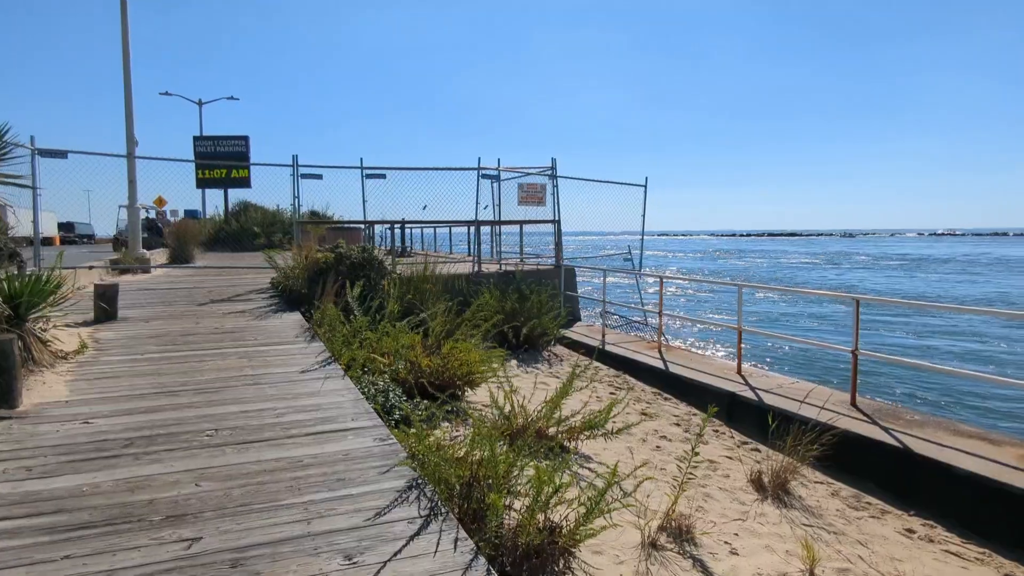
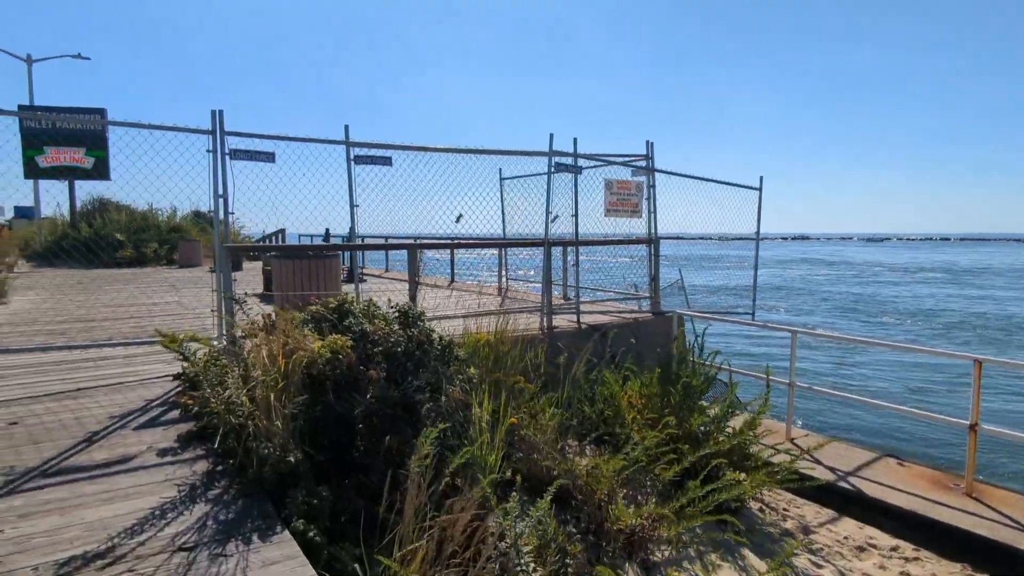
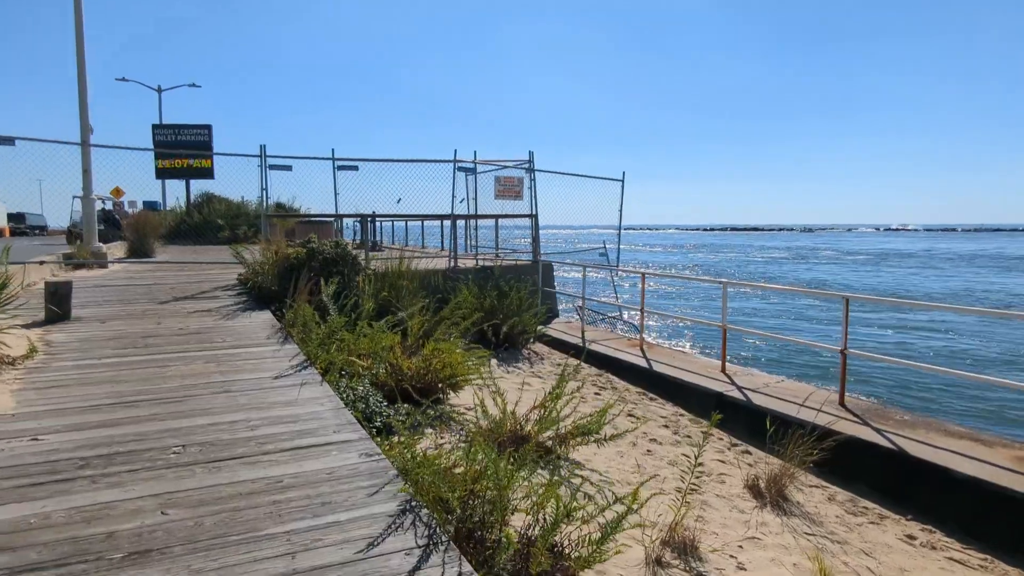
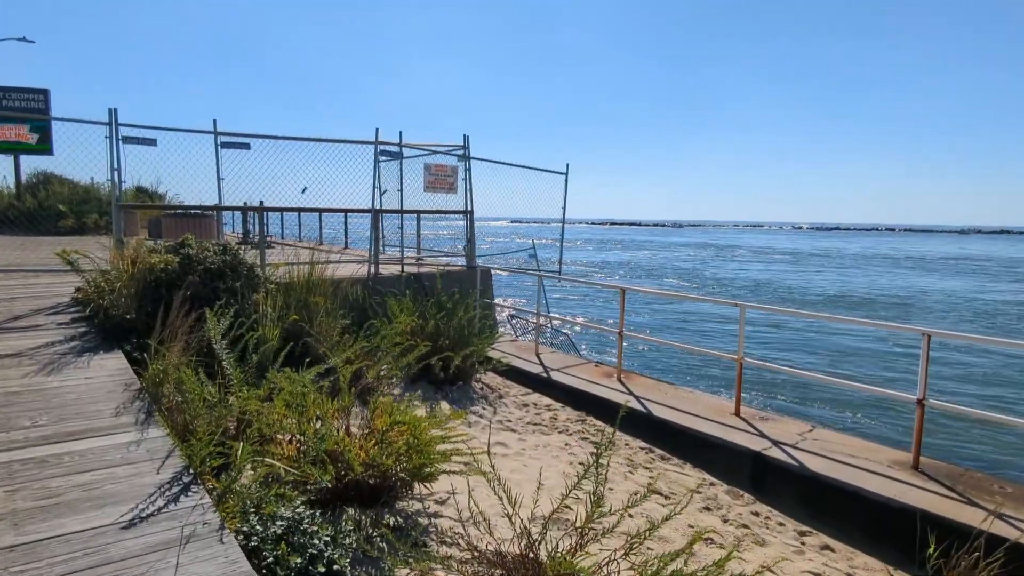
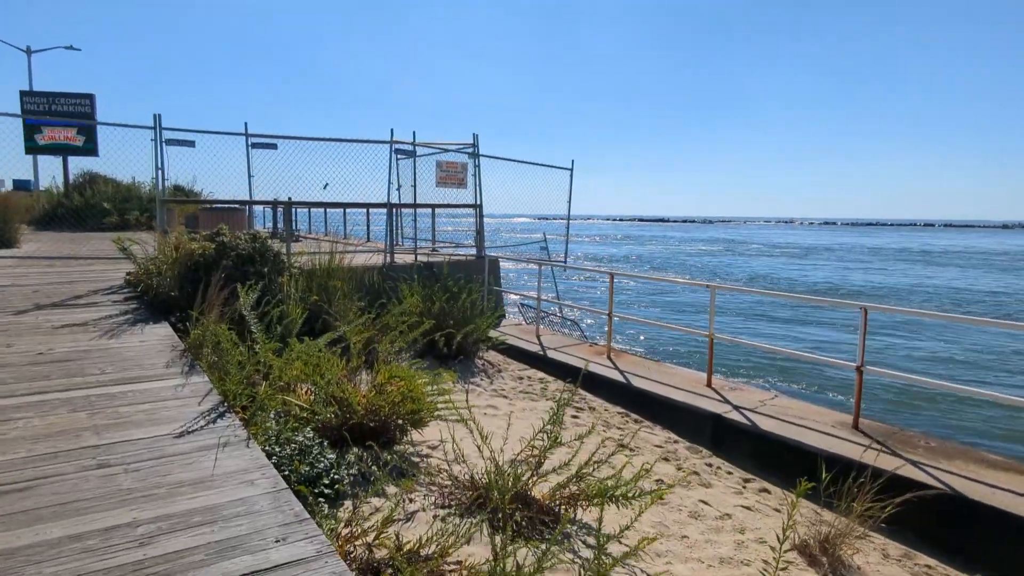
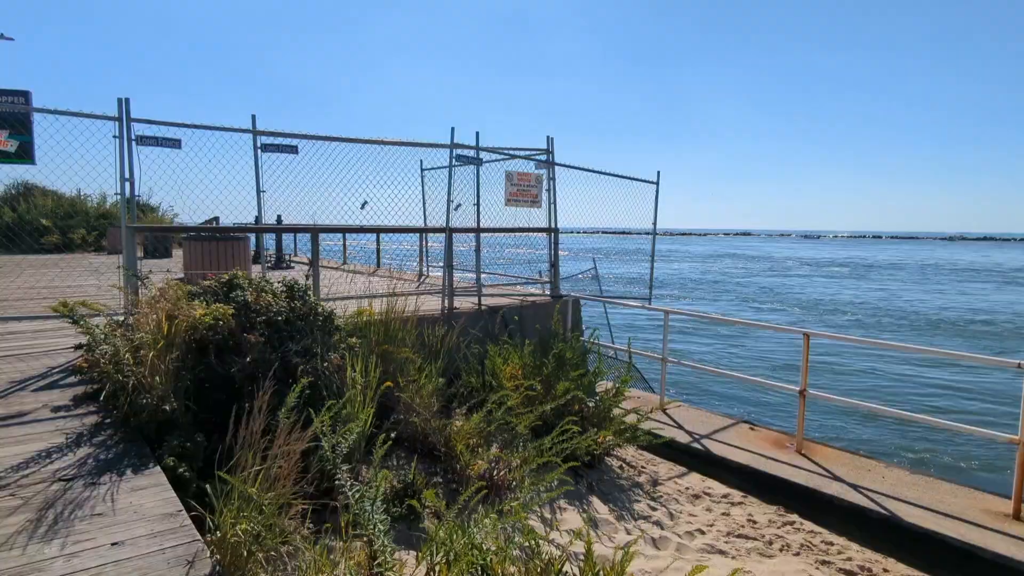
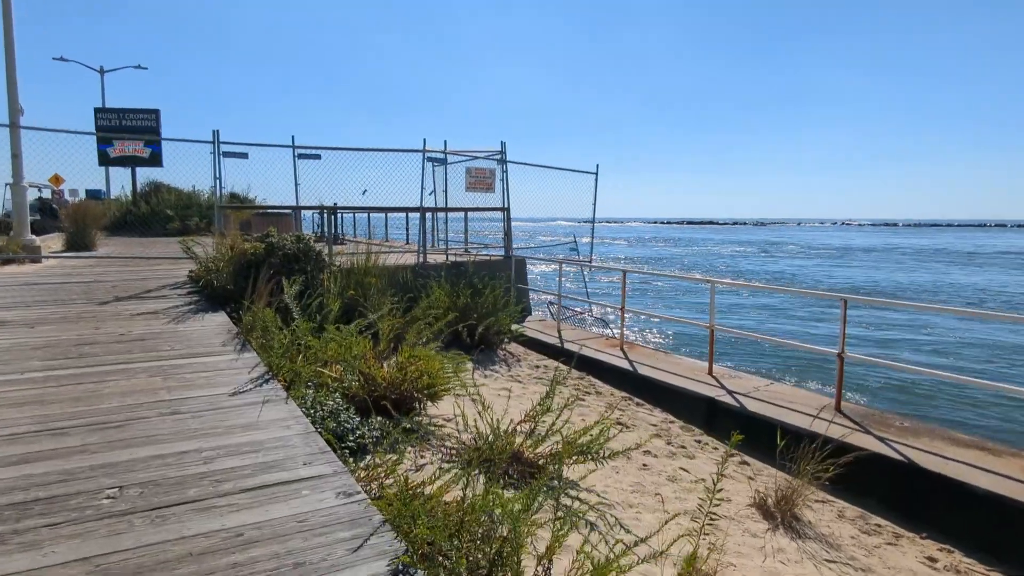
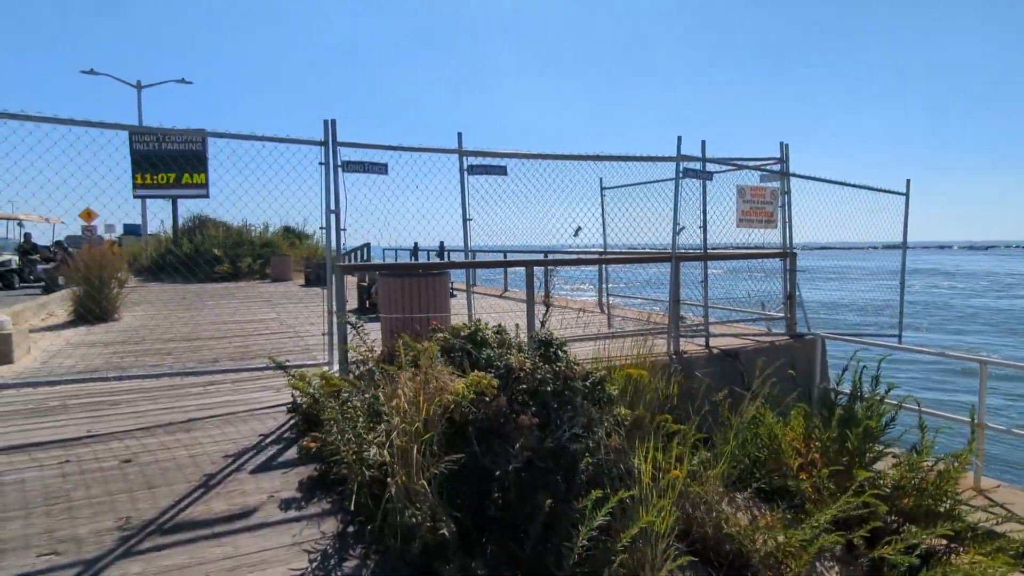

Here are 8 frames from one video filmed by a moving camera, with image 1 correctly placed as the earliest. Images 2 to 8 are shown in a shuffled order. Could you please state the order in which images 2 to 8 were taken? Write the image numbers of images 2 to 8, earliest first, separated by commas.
3, 7, 5, 4, 6, 2, 8
